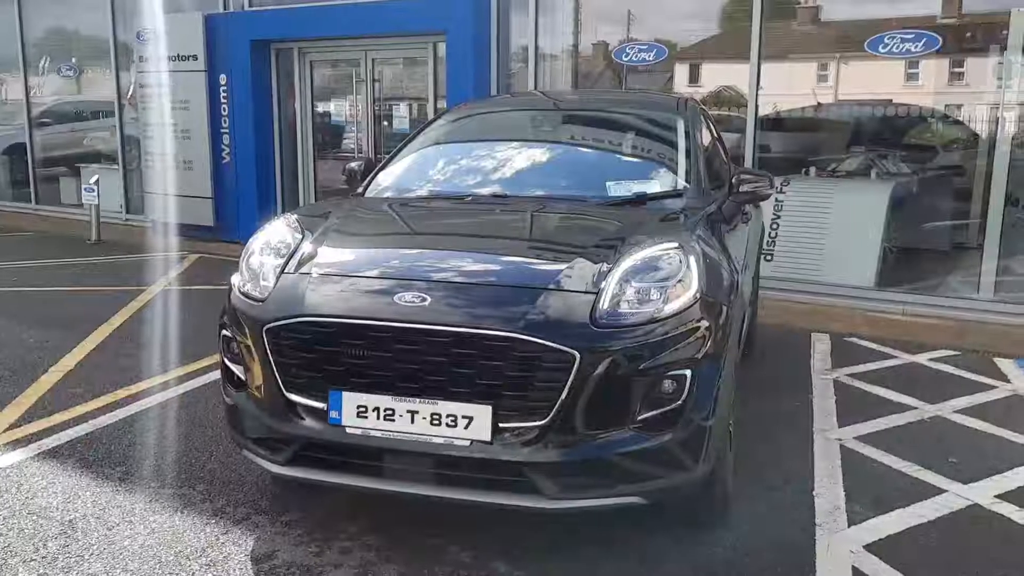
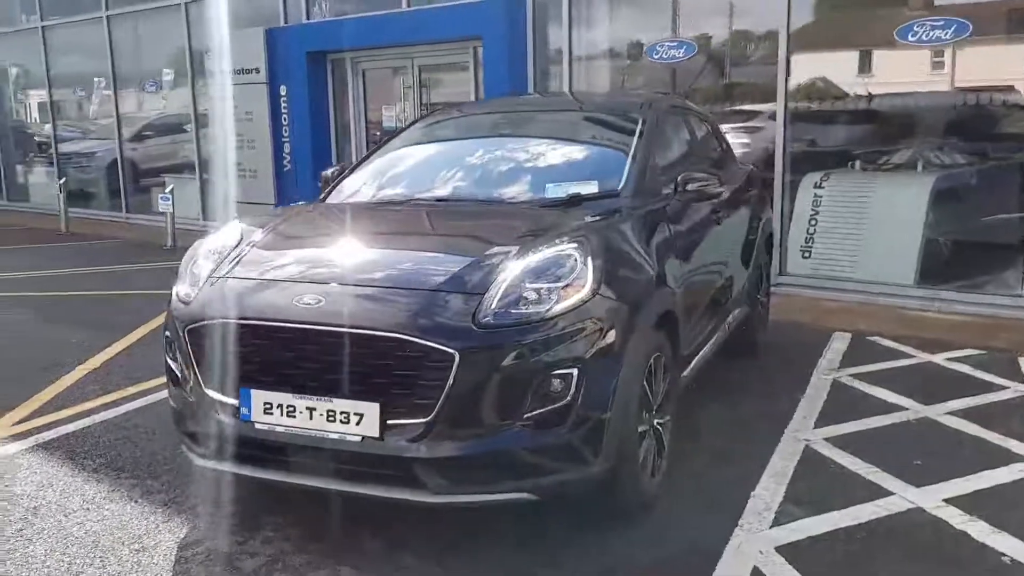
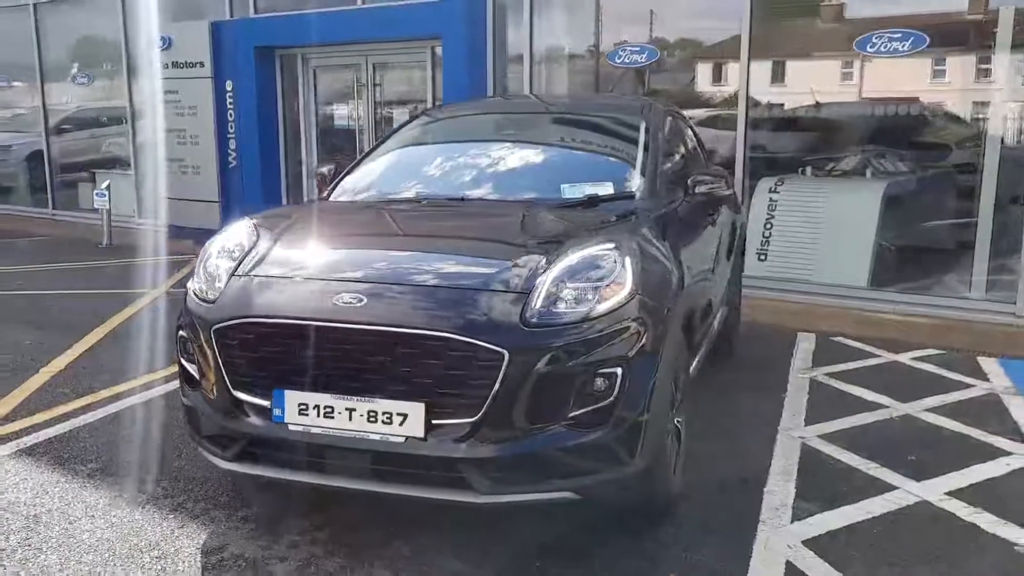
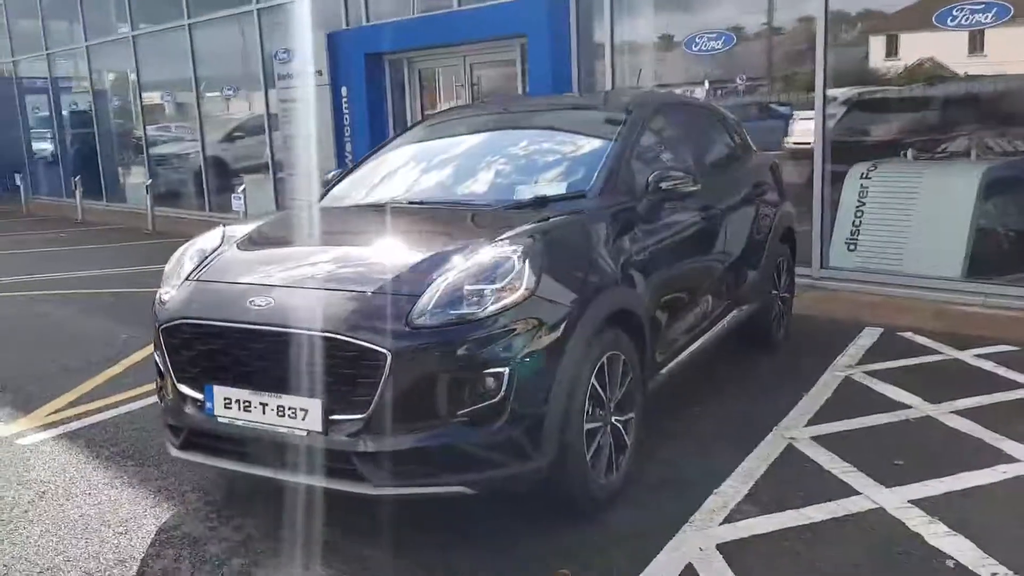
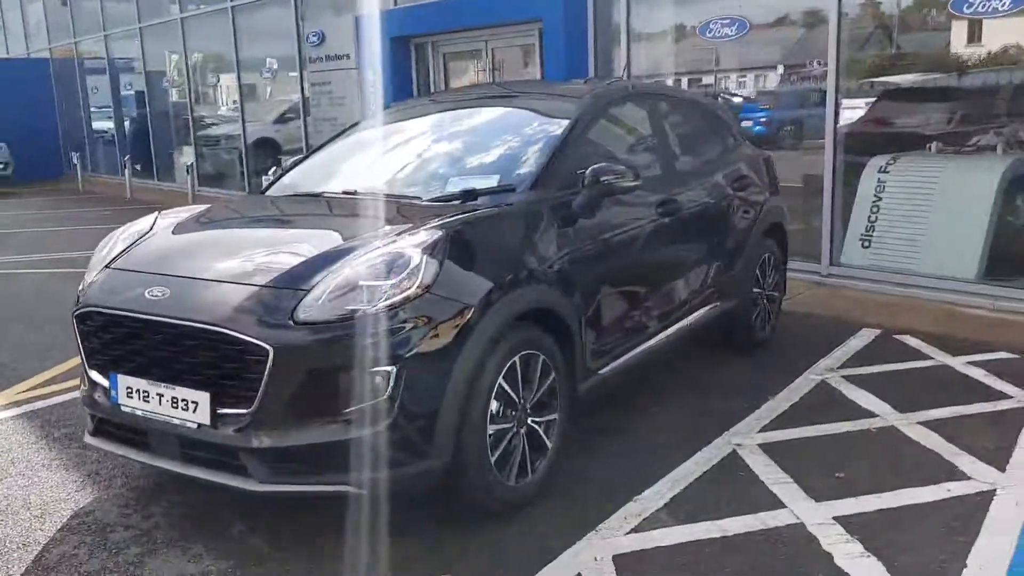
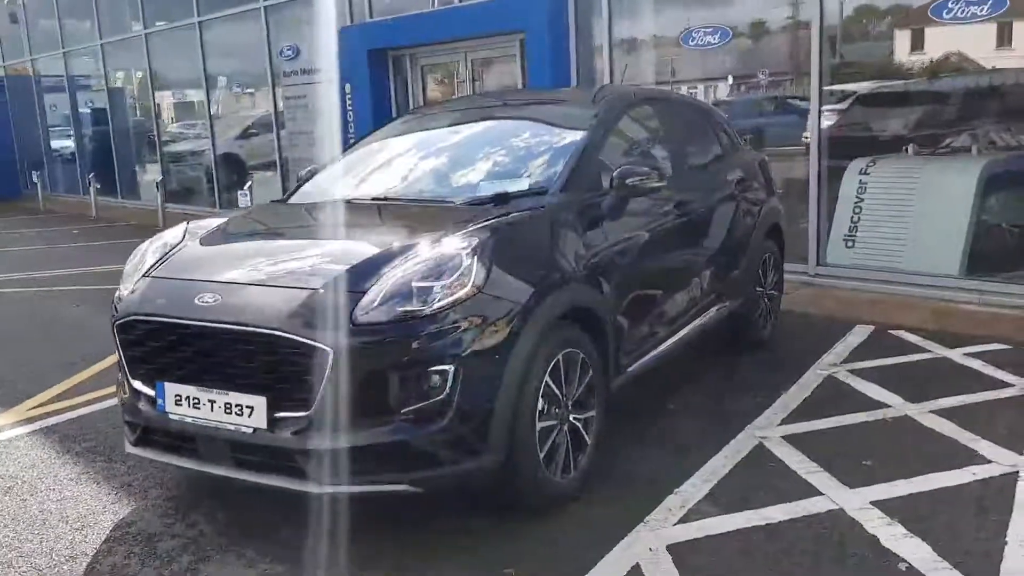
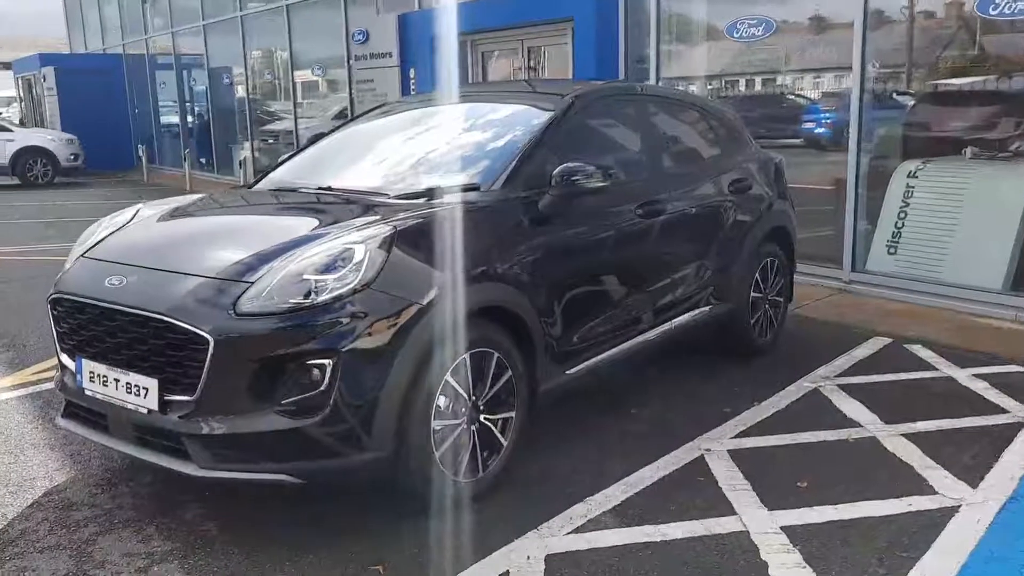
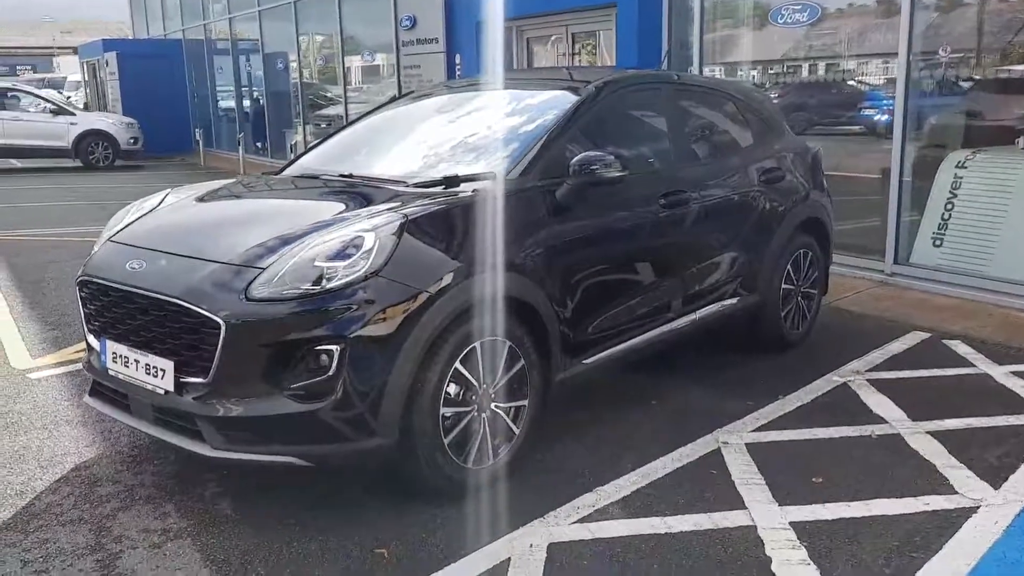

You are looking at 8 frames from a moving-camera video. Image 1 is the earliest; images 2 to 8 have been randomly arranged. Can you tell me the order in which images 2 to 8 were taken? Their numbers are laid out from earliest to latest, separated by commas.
3, 2, 4, 6, 5, 7, 8
